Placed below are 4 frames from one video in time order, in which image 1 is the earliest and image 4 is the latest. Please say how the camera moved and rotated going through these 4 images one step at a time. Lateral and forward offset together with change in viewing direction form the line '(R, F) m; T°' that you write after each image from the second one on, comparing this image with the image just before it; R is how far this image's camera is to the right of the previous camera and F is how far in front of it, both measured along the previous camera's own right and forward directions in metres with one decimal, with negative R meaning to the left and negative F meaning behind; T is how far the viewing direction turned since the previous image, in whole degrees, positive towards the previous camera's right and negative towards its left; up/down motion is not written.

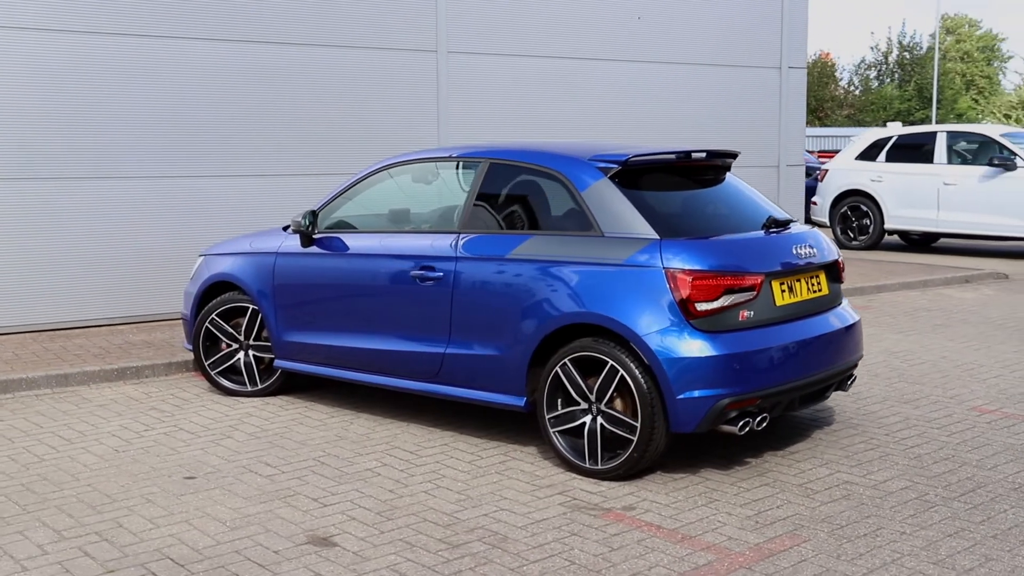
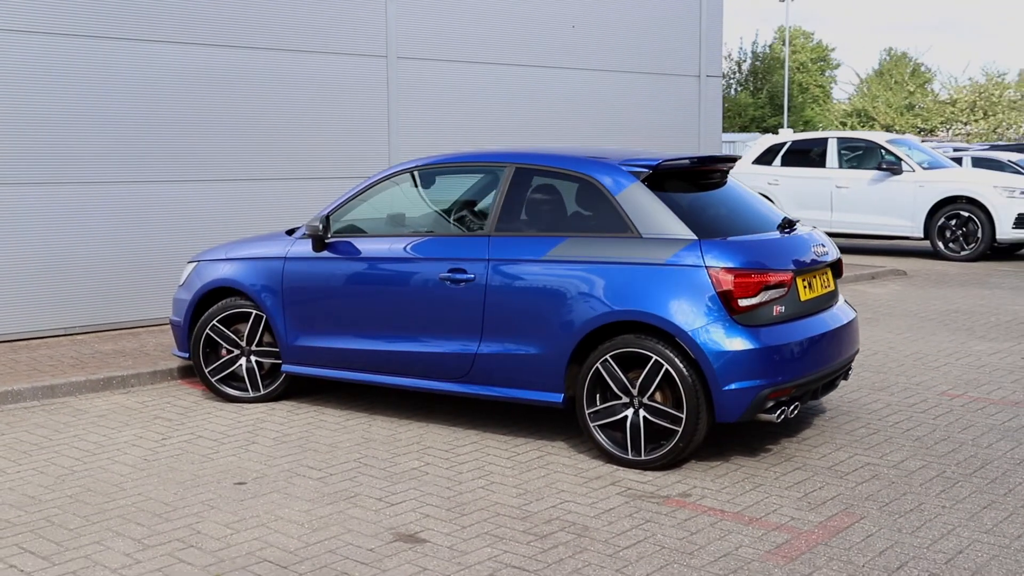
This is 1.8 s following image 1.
(-0.9, -0.1) m; +7°
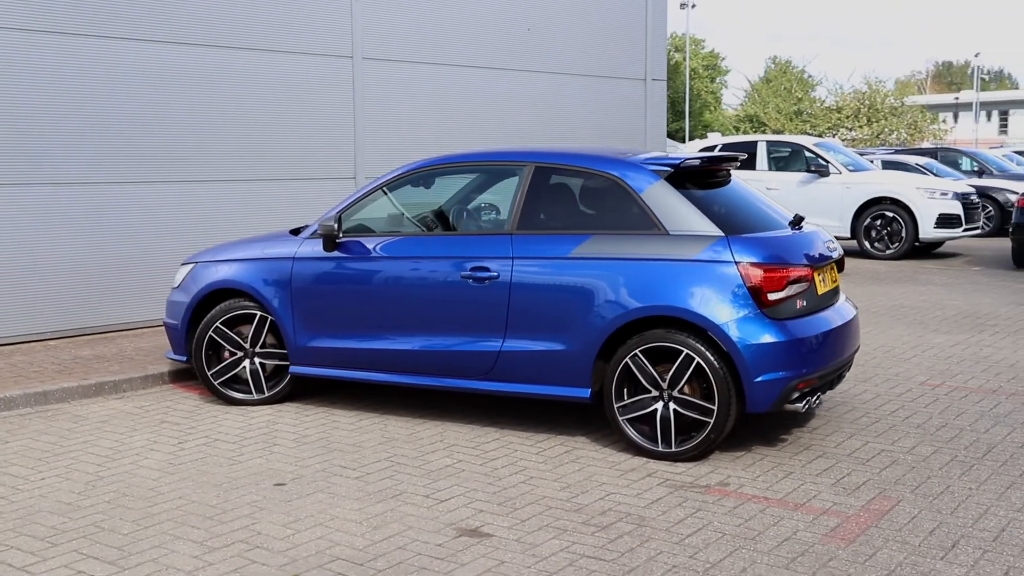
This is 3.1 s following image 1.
(-0.6, 0.0) m; +5°
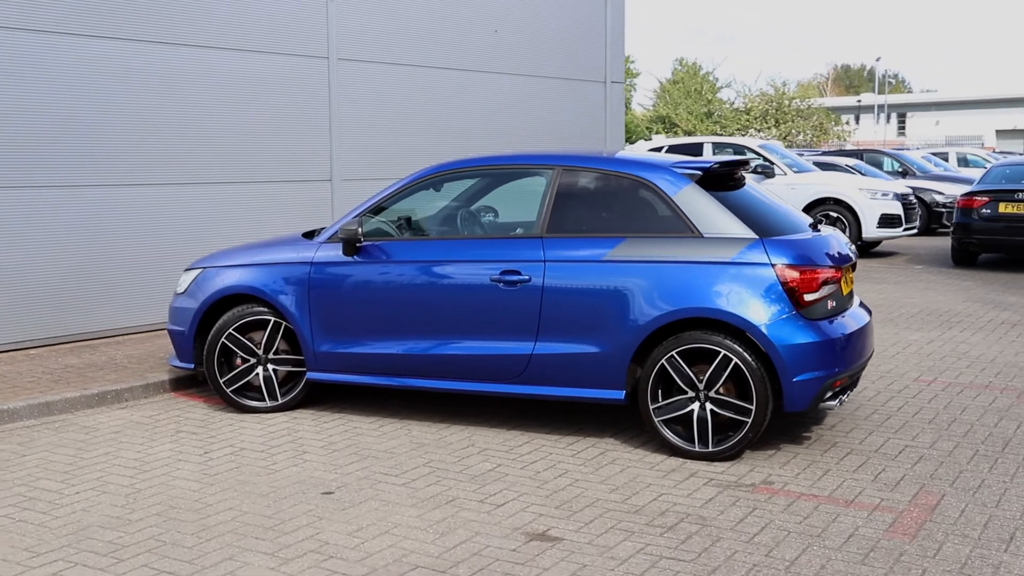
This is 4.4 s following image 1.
(-0.6, 0.0) m; +4°
